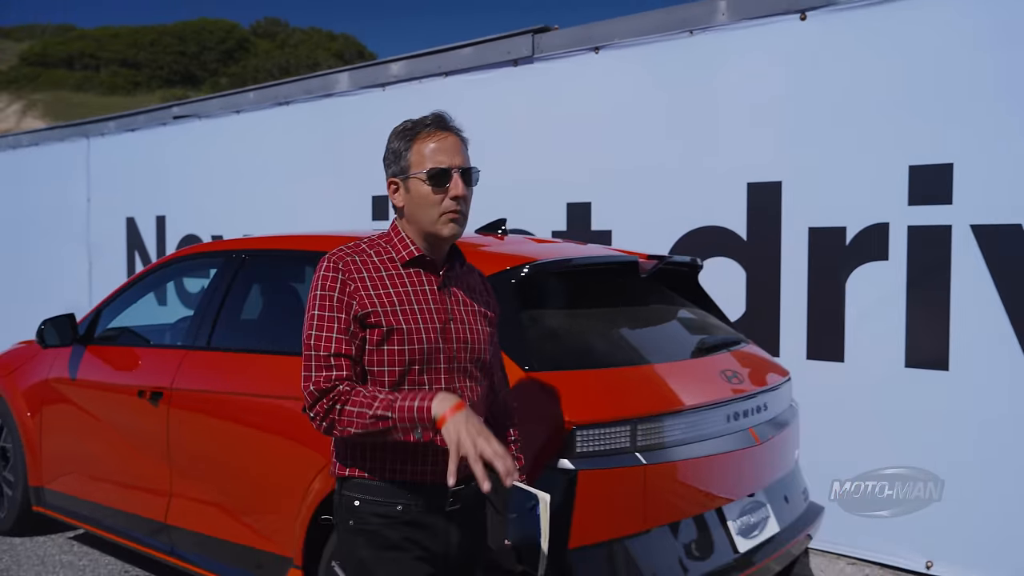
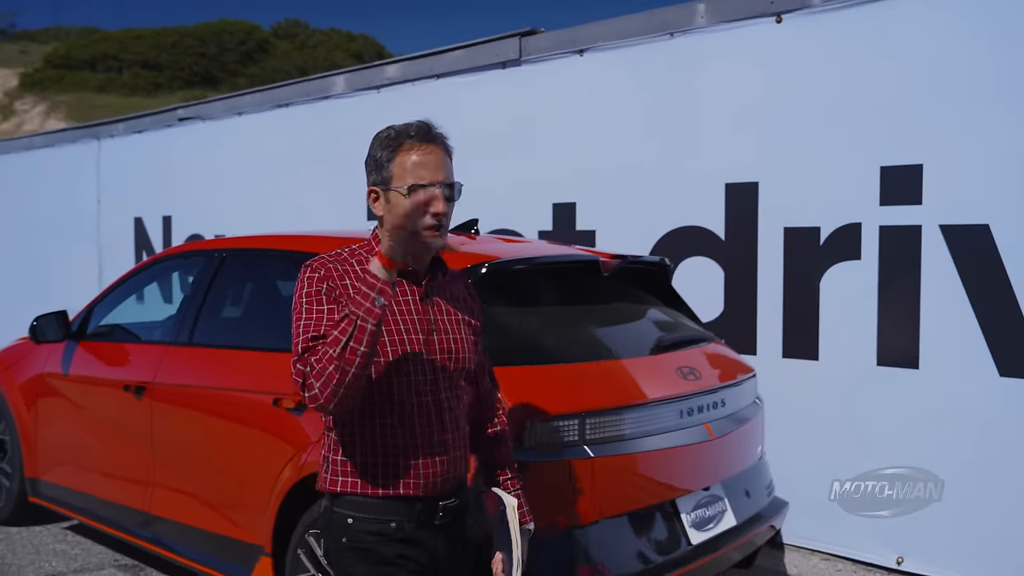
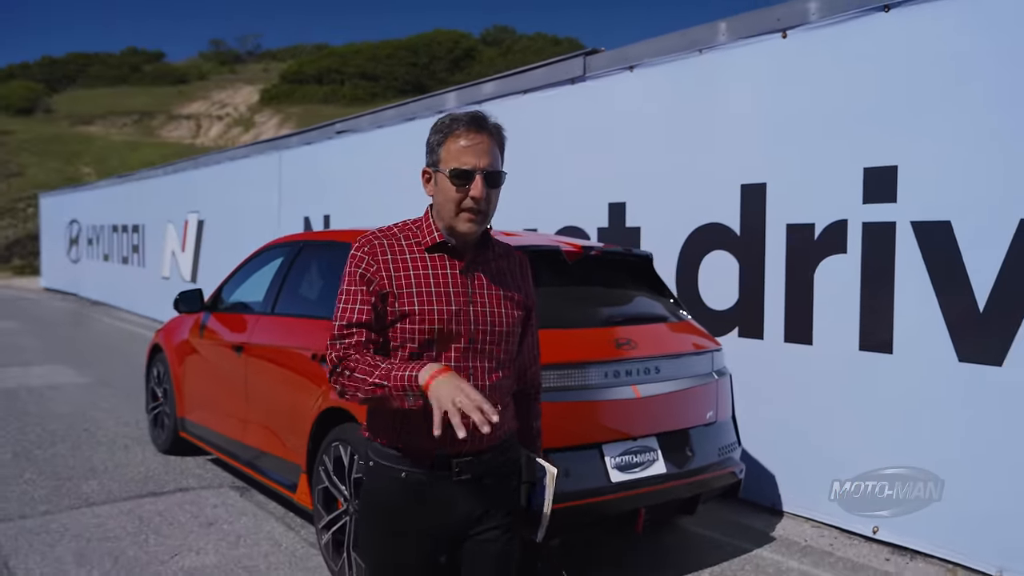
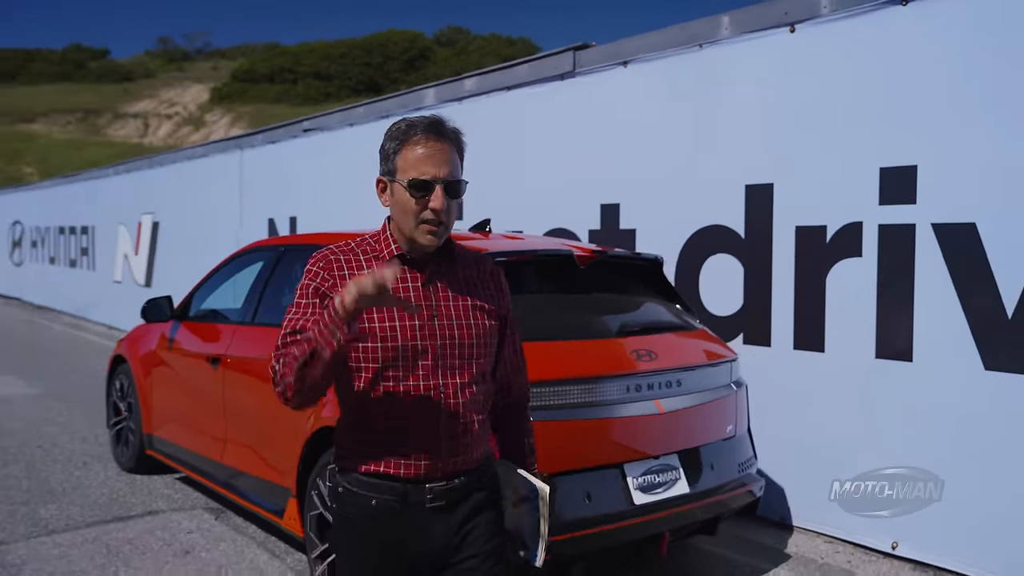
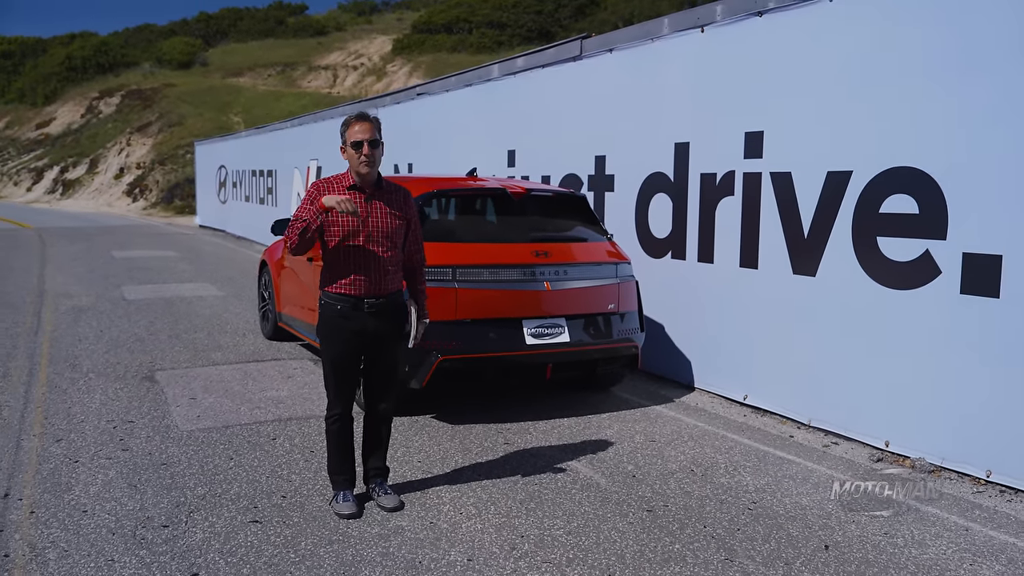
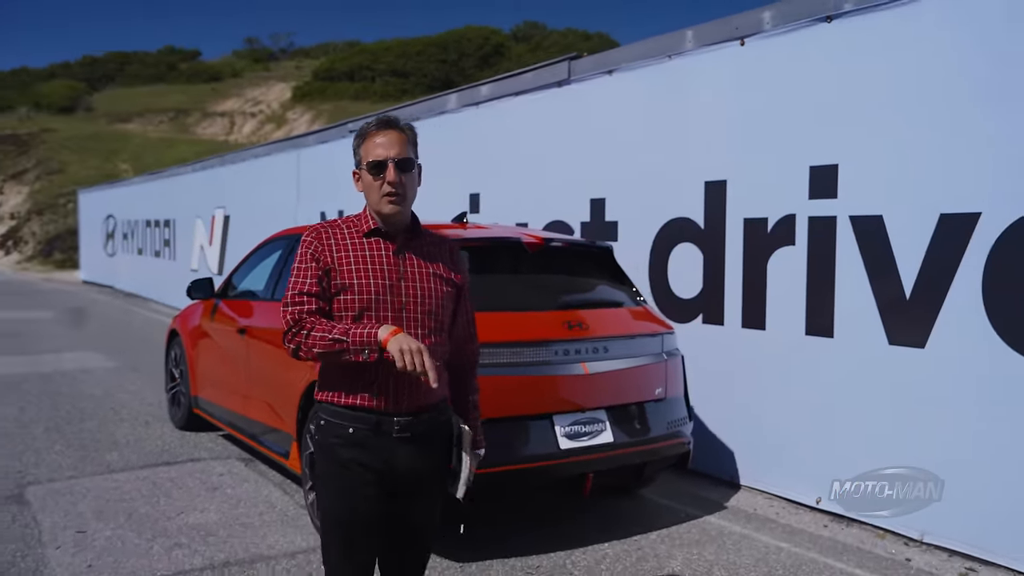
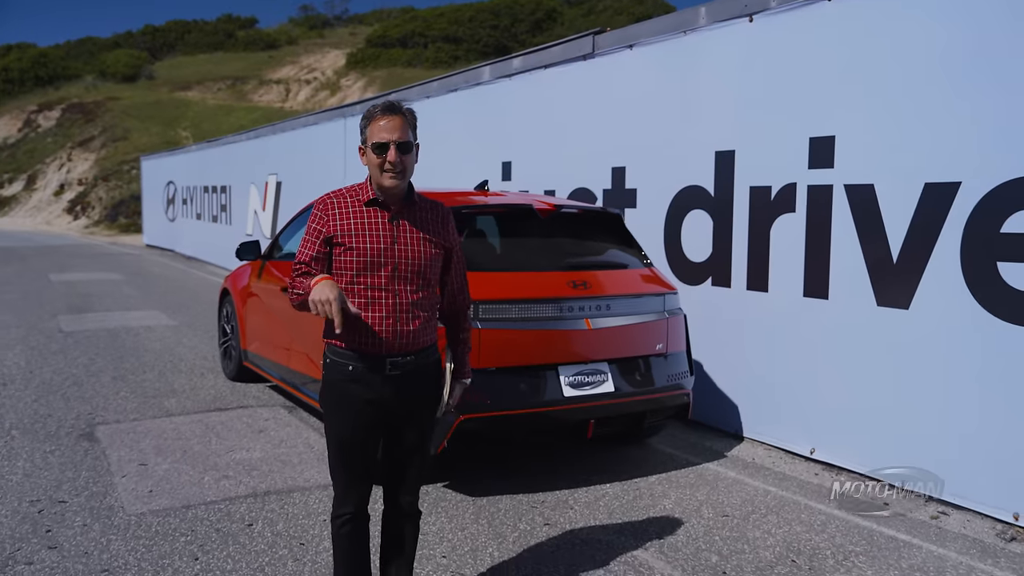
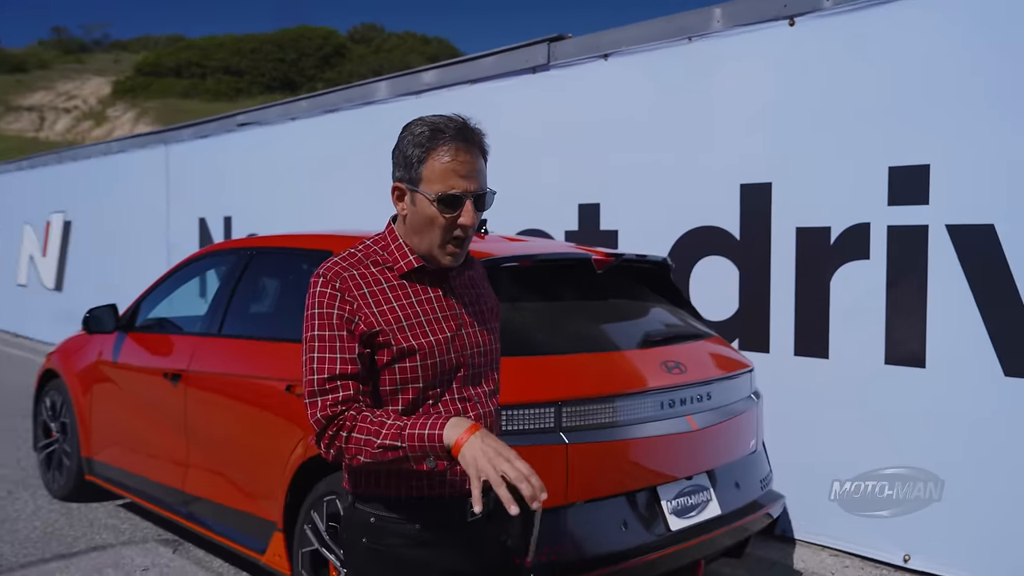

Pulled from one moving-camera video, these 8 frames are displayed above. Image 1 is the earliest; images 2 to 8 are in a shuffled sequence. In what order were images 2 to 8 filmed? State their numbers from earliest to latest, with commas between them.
2, 8, 4, 3, 6, 7, 5
